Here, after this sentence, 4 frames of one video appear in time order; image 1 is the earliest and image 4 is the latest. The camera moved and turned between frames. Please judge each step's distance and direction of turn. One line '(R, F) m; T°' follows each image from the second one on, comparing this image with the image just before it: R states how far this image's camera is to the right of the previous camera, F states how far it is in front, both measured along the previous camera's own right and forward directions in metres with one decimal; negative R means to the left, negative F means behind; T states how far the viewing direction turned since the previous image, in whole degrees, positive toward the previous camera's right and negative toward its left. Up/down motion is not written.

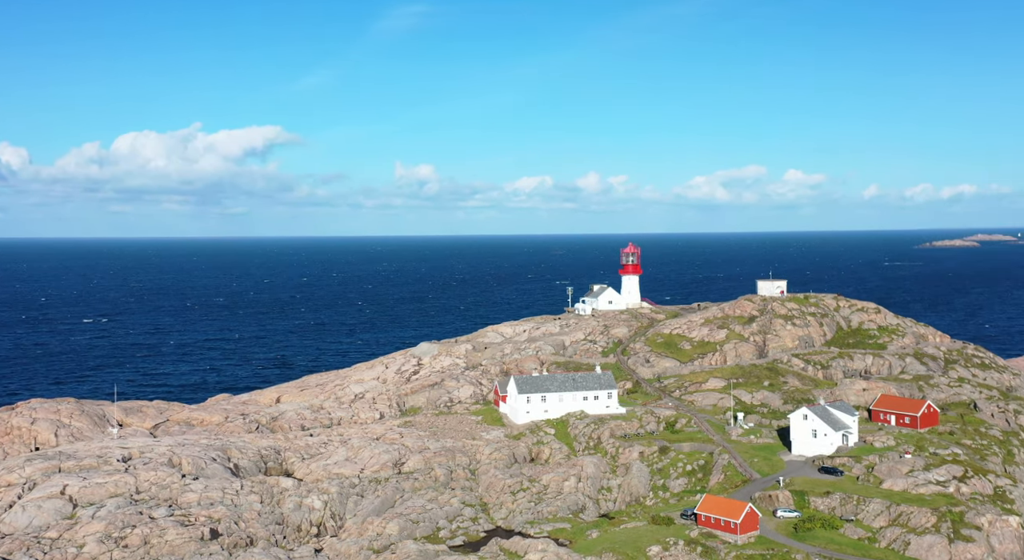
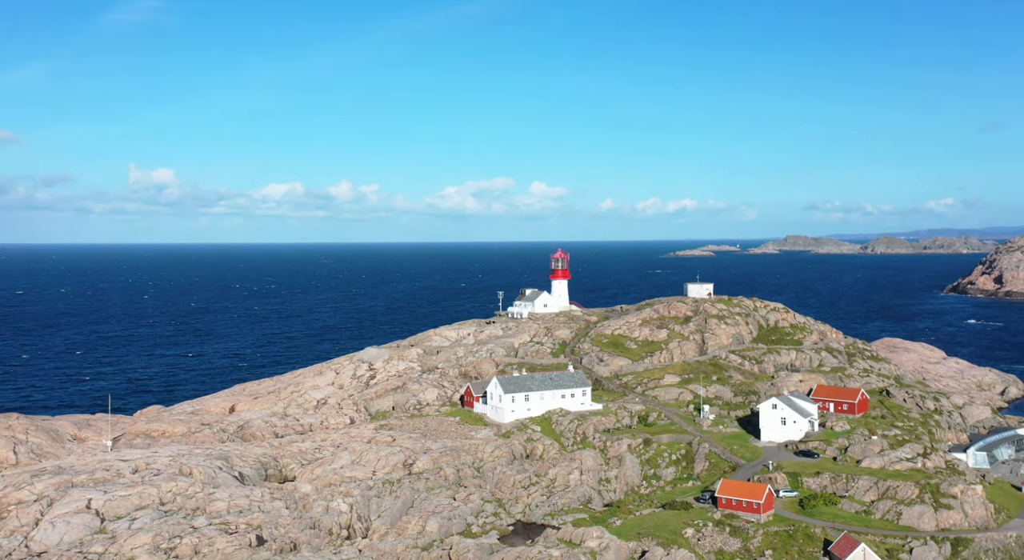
(-11.6, -0.7) m; +10°
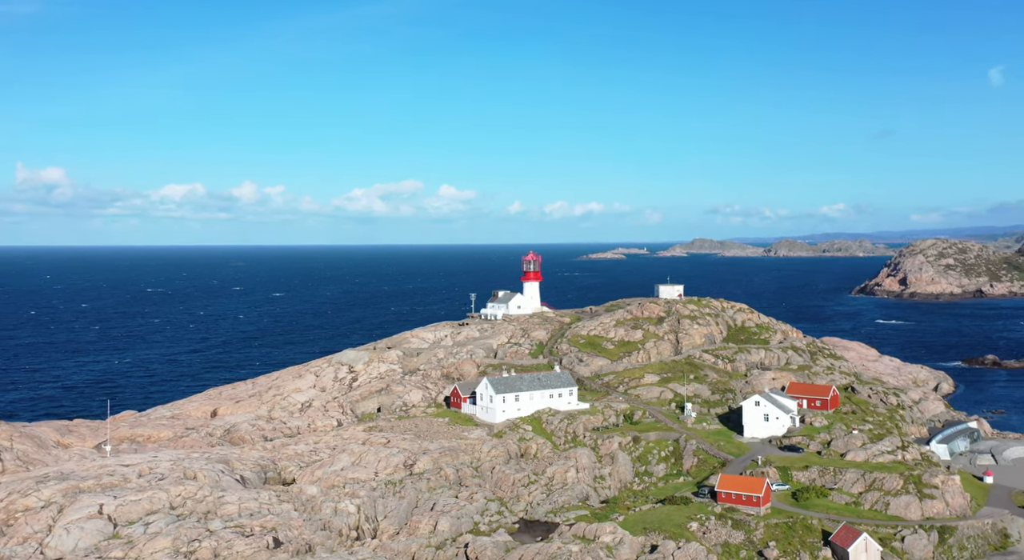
(-4.2, -0.8) m; +4°
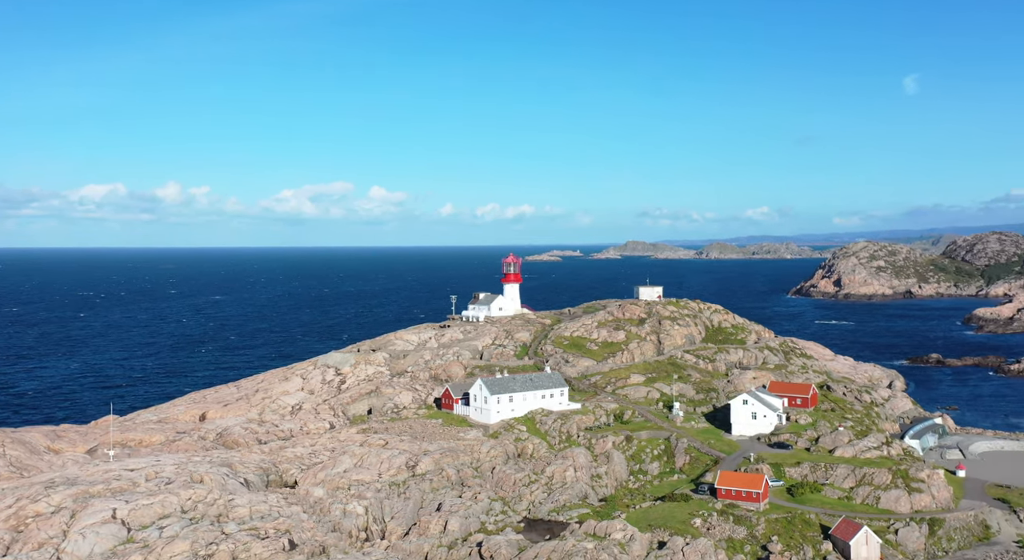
(-3.2, -0.8) m; +3°
